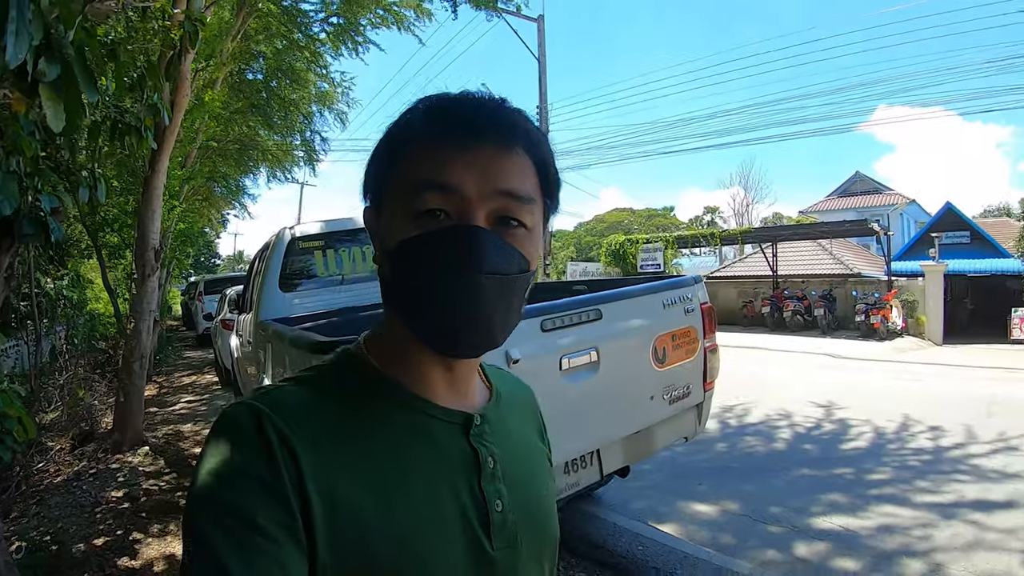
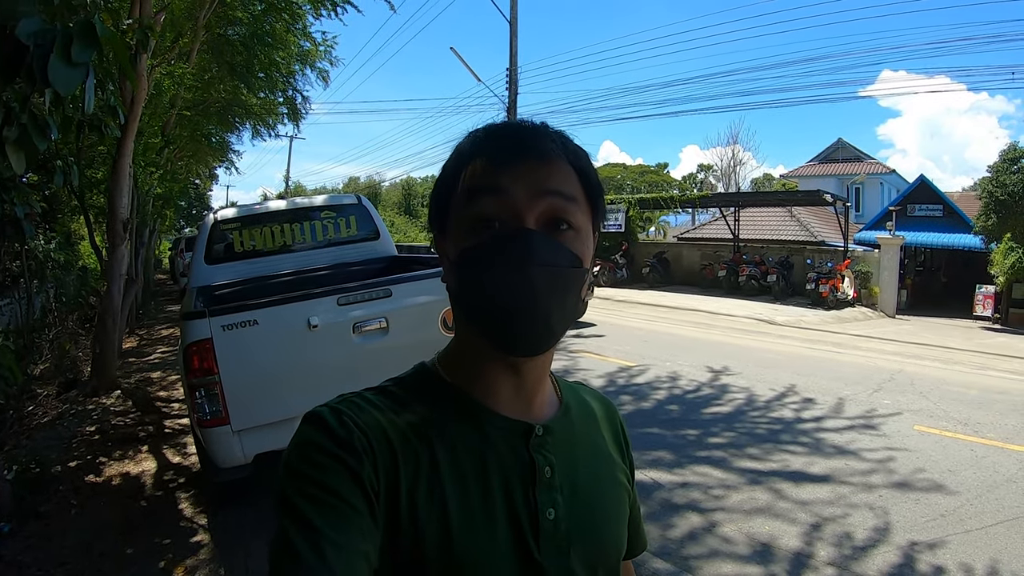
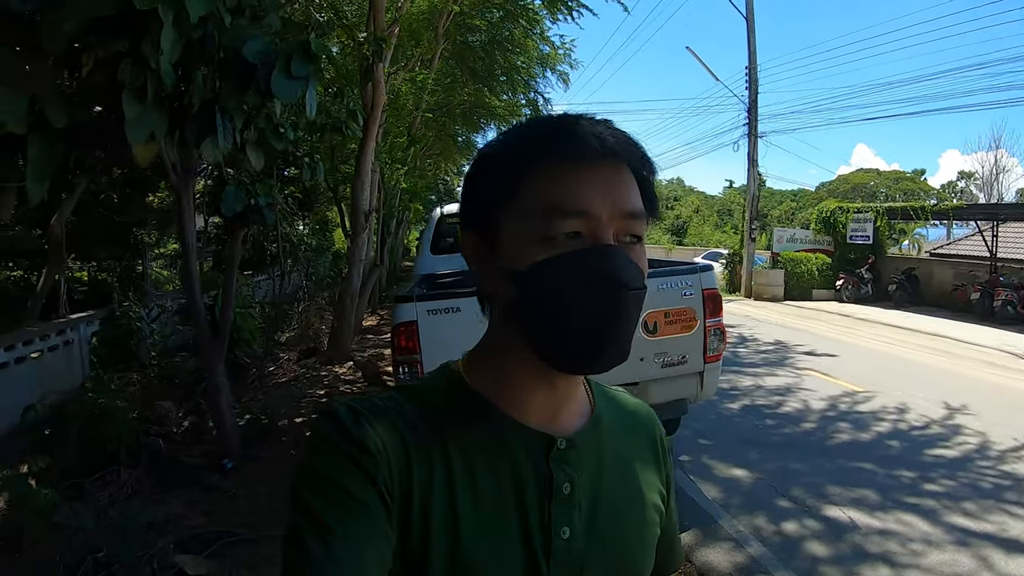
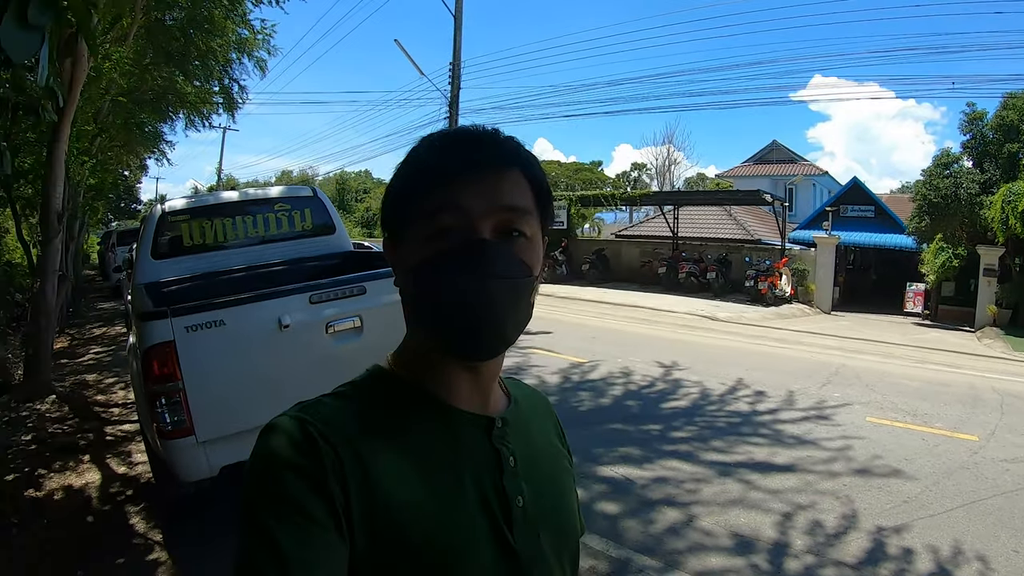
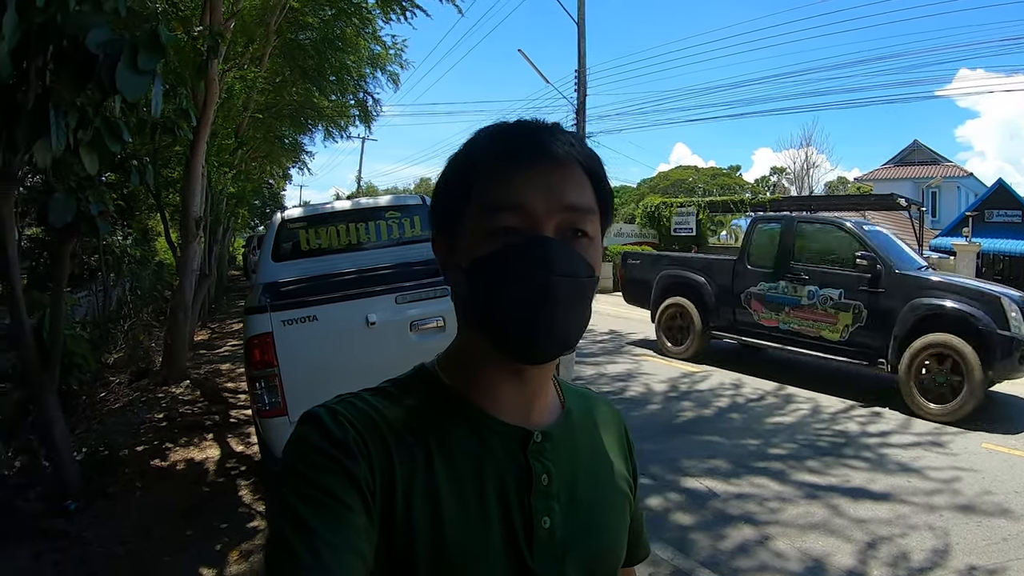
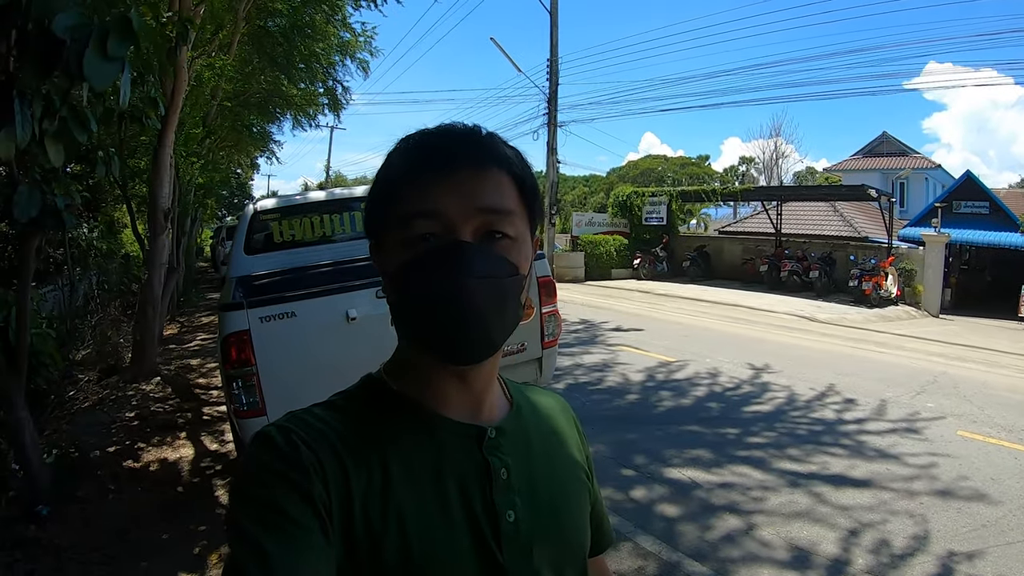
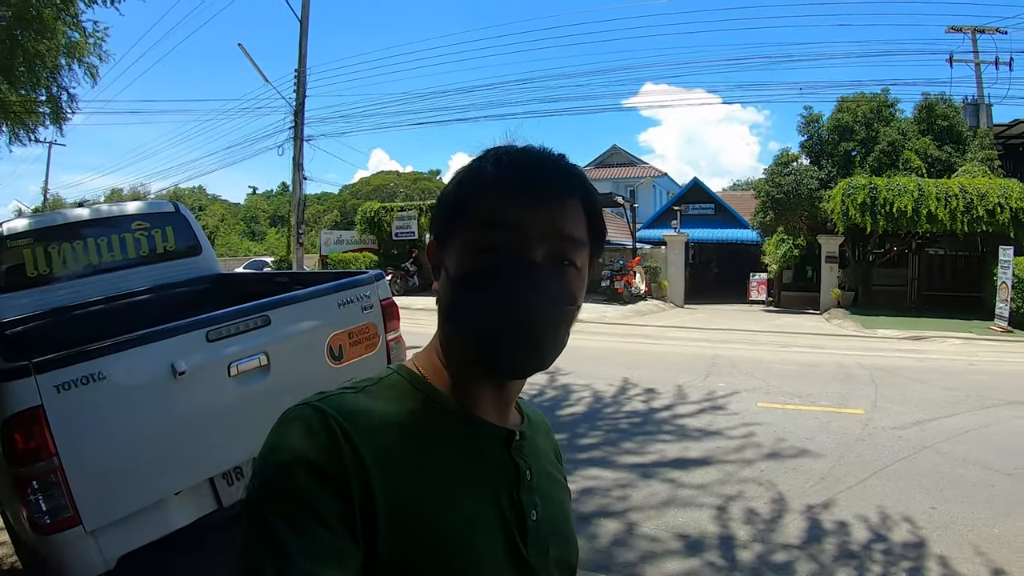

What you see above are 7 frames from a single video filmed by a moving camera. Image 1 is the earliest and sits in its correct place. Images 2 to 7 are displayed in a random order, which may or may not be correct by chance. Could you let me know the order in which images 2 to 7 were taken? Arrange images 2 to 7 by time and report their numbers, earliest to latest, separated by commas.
7, 4, 6, 2, 5, 3
